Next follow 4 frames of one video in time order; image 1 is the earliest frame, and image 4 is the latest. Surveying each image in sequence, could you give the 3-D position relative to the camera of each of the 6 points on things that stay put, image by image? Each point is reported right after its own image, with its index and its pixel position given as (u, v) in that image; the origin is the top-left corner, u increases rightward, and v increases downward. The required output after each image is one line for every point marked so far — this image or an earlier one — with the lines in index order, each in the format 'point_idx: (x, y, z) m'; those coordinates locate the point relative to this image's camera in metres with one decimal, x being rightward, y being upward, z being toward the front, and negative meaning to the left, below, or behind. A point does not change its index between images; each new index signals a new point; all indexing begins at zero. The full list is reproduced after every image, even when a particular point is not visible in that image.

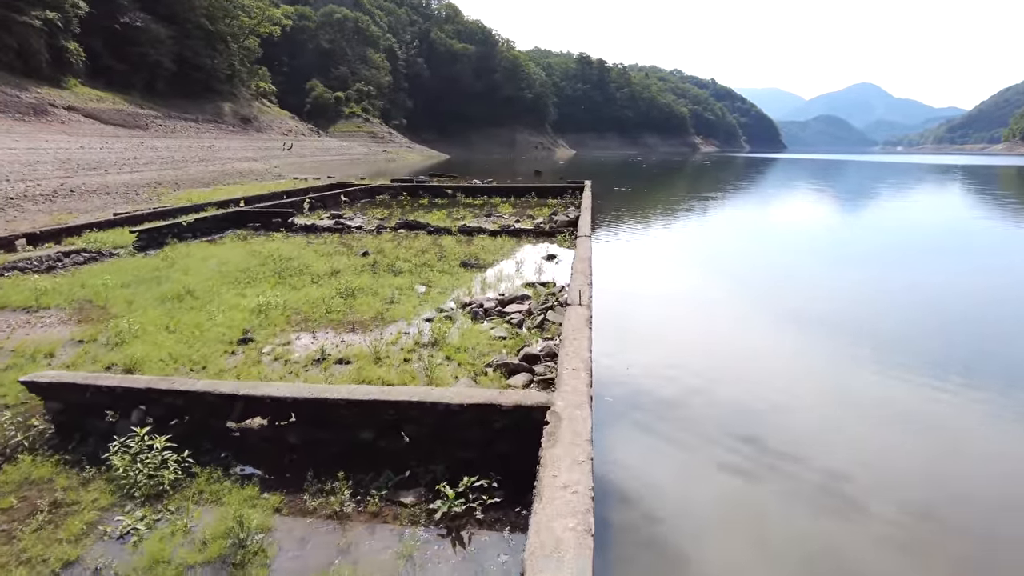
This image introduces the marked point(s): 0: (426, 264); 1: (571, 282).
0: (-1.2, +0.3, +8.9) m
1: (+0.6, 0.0, +6.3) m
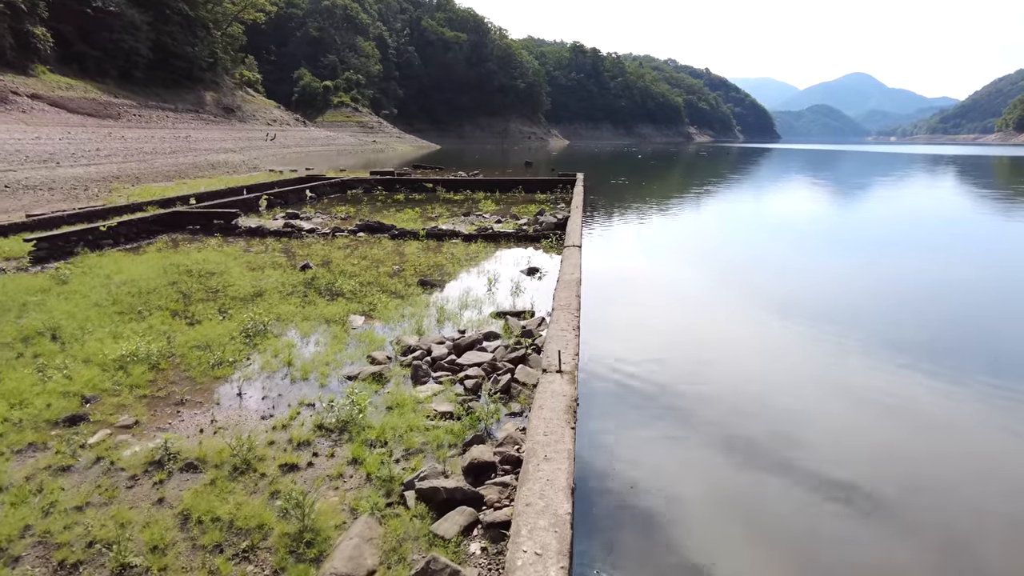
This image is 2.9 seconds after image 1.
0: (-1.5, +0.1, +7.2) m
1: (+0.3, -0.3, +4.6) m
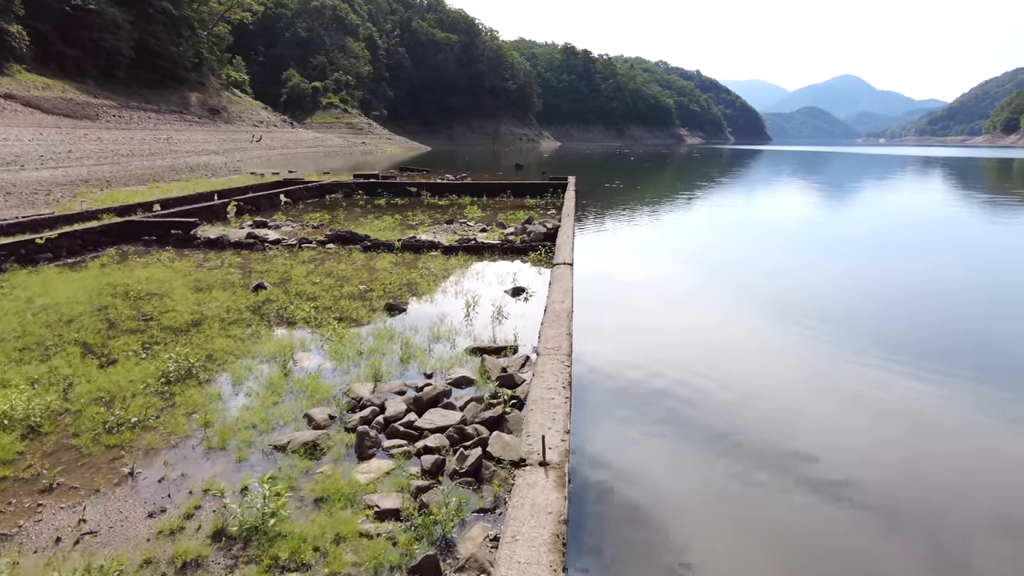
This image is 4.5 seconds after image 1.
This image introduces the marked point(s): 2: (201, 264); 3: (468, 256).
0: (-1.7, -0.2, +6.3) m
1: (+0.1, -0.5, +3.7) m
2: (-4.1, +0.3, +8.6) m
3: (-0.6, +0.4, +9.2) m
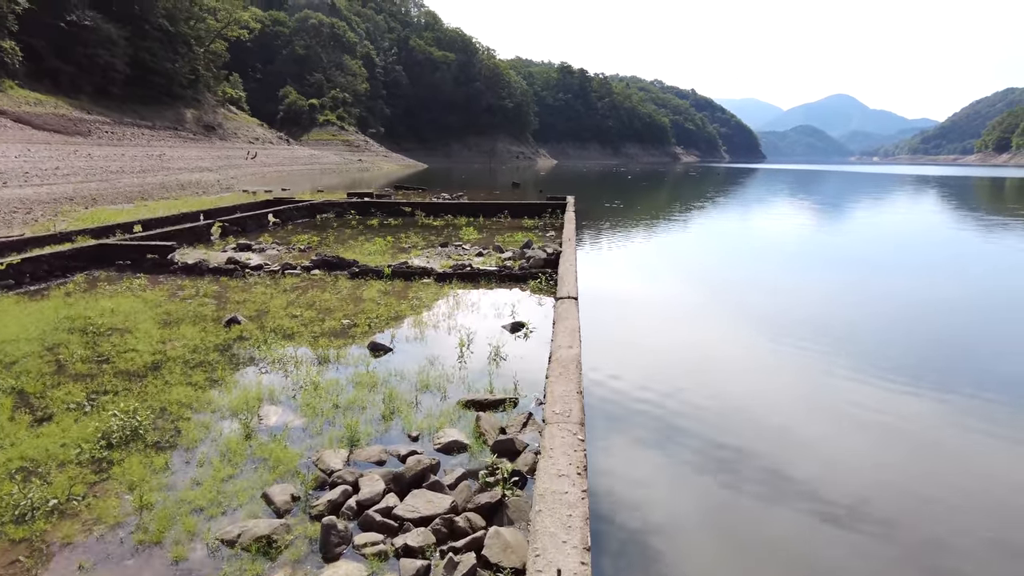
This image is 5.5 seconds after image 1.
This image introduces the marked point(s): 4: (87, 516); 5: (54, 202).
0: (-1.7, -0.5, +5.6) m
1: (+0.2, -0.8, +3.1) m
2: (-4.2, 0.0, +8.0) m
3: (-0.6, 0.0, +8.6) m
4: (-2.0, -1.0, +3.0) m
5: (-12.4, +2.3, +17.4) m
